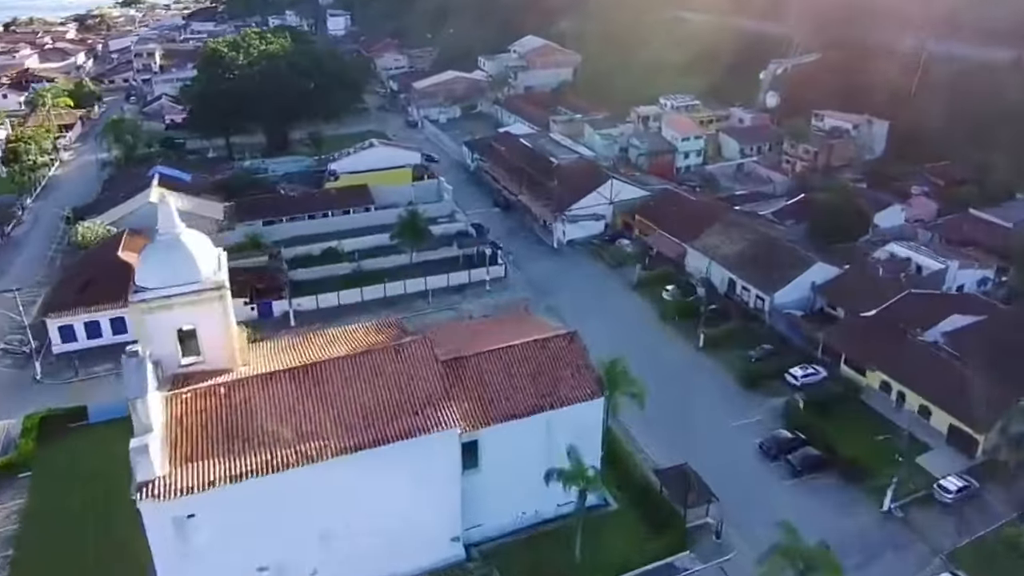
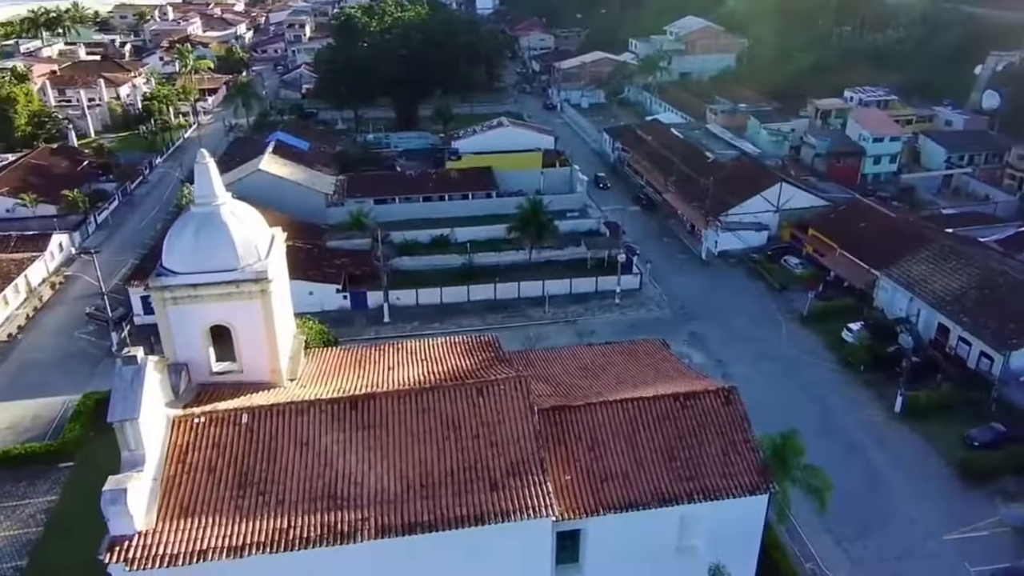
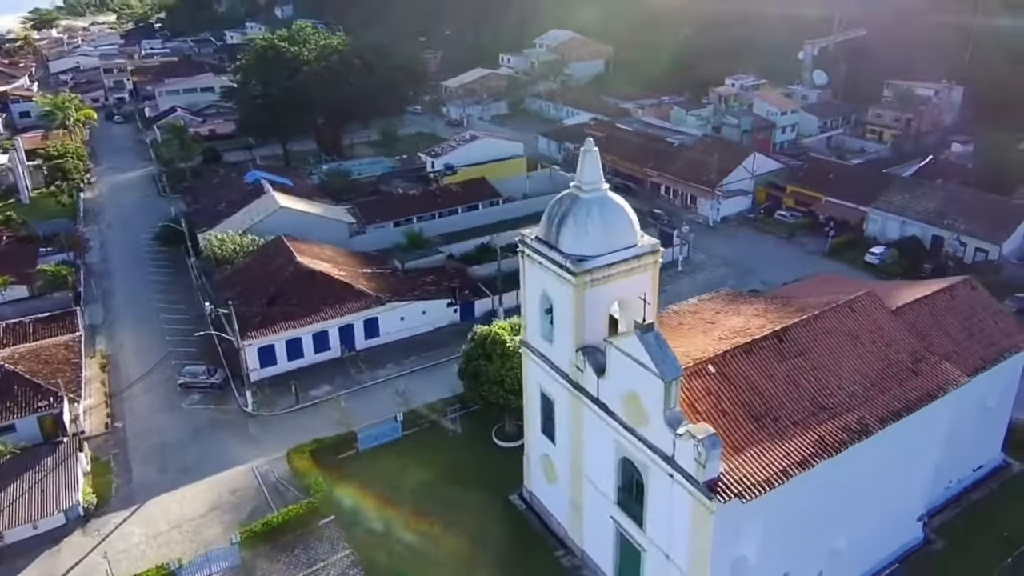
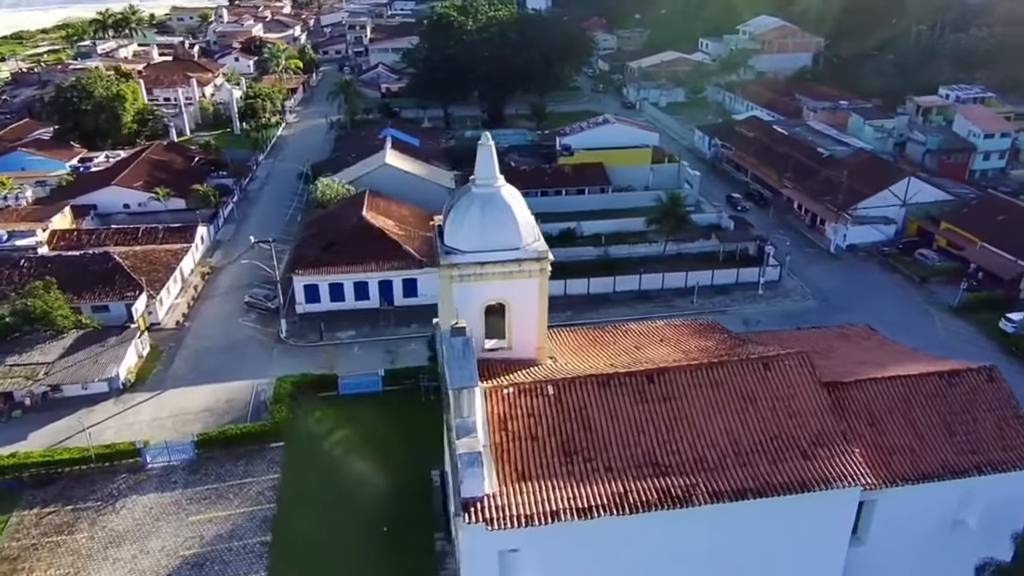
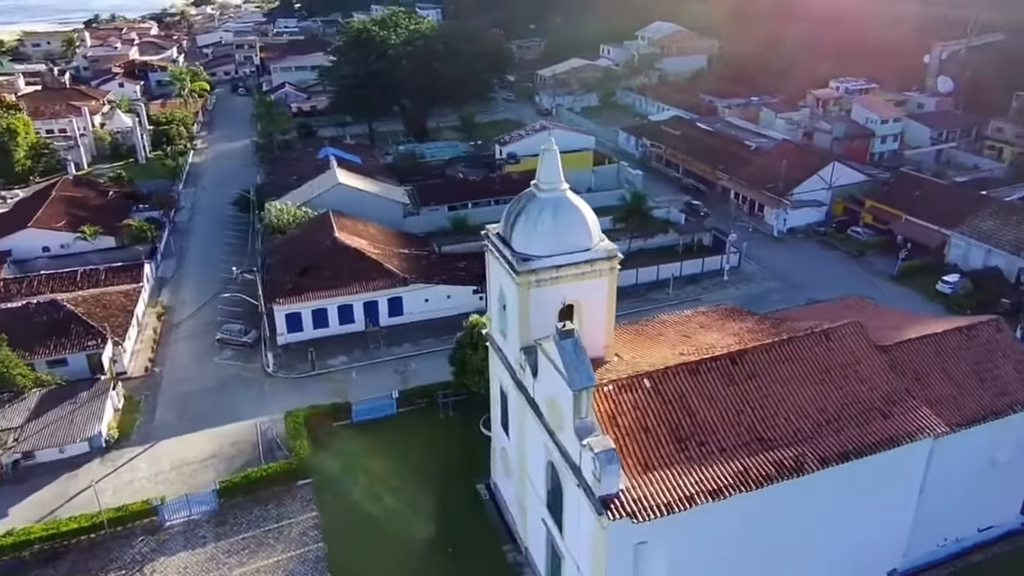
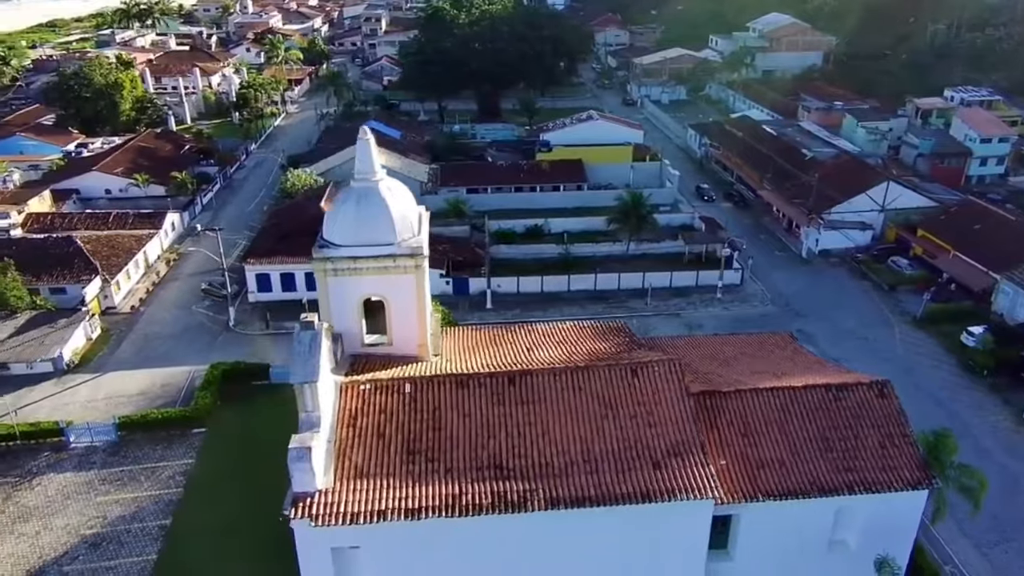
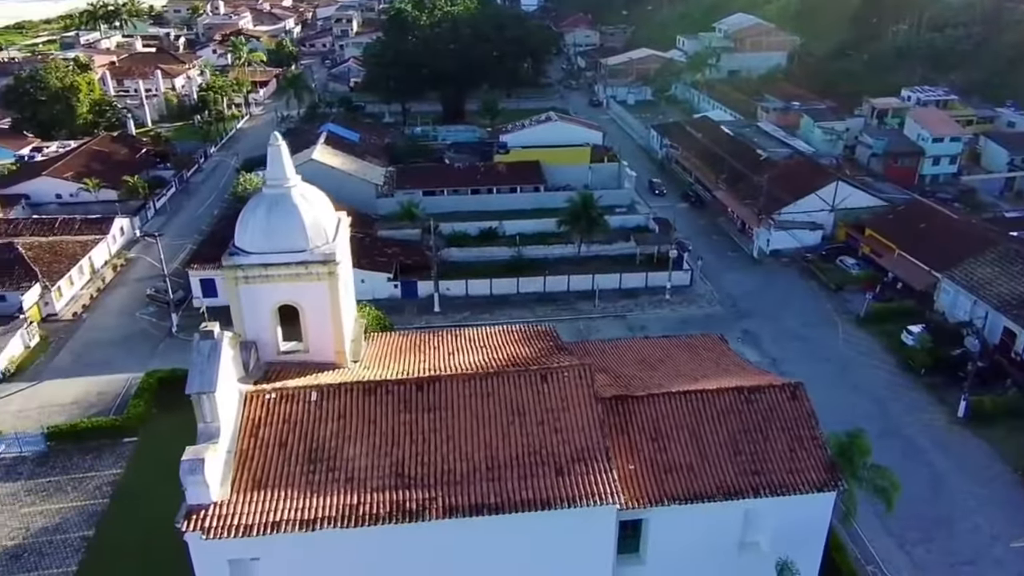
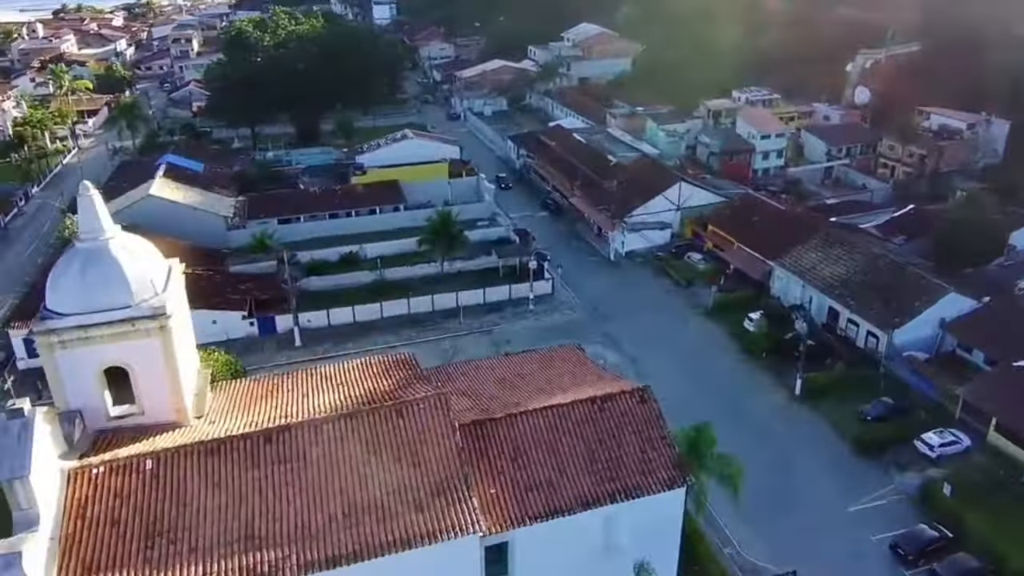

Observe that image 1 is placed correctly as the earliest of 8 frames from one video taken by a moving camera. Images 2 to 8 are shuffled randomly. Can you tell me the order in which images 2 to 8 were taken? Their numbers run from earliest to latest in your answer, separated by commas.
8, 2, 7, 6, 4, 5, 3
